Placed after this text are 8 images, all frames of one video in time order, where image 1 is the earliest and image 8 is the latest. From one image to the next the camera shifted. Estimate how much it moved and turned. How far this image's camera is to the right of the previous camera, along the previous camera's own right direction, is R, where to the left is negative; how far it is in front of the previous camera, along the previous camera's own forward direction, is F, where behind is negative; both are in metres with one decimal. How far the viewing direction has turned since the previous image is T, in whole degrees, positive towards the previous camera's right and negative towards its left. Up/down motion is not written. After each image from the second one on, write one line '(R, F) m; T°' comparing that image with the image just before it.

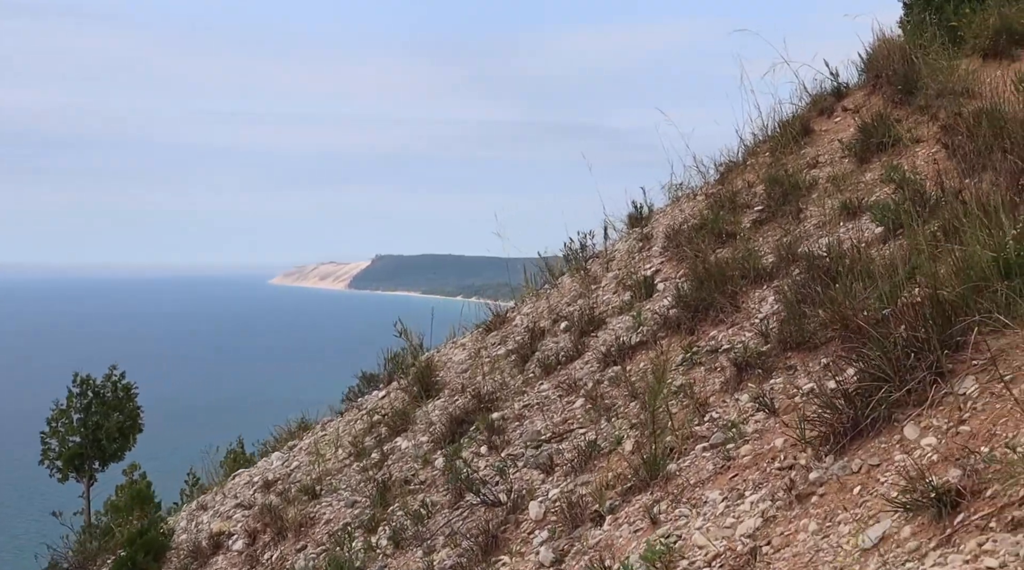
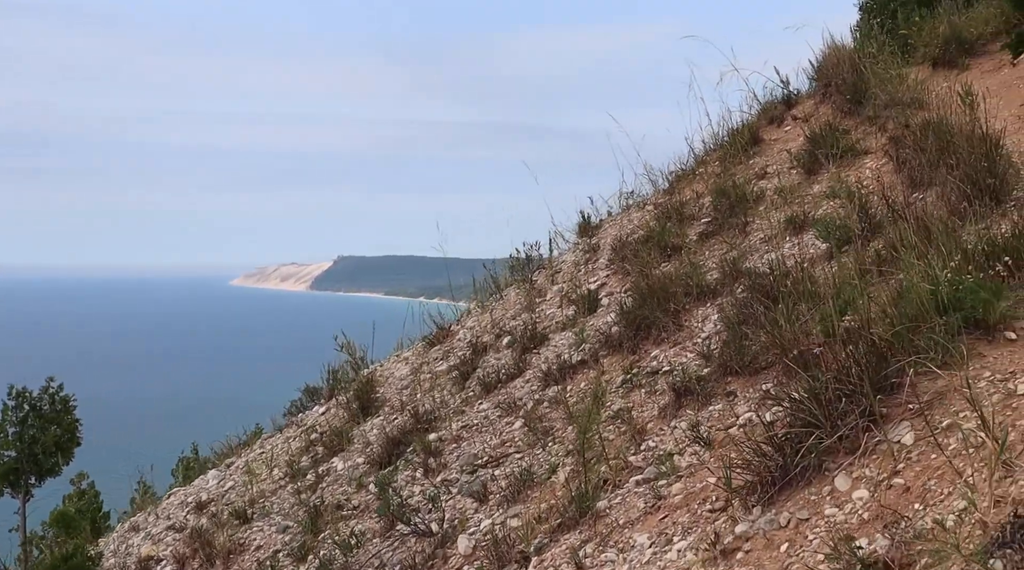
(+0.2, +0.3) m; +2°
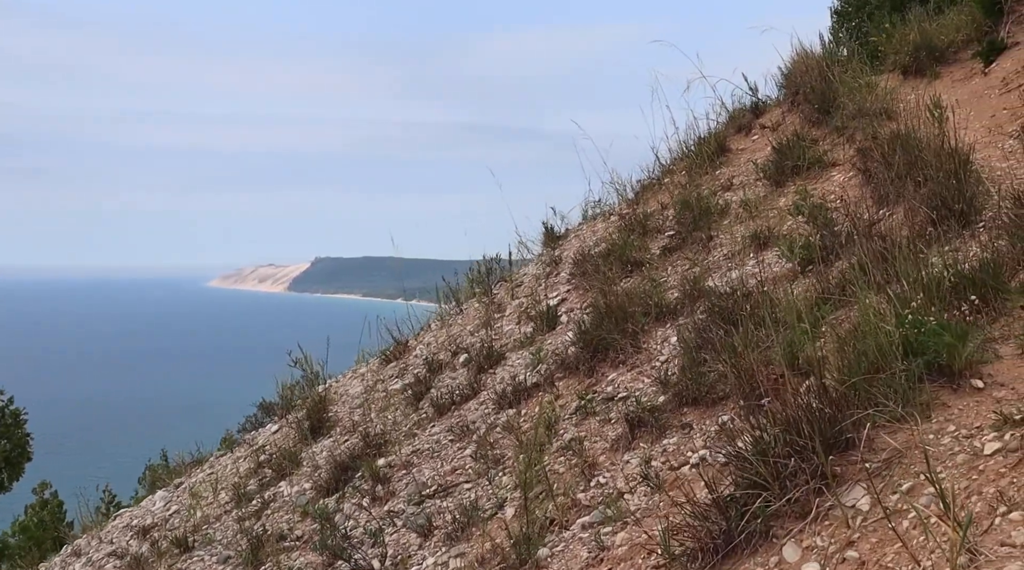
(+0.2, +0.4) m; +1°
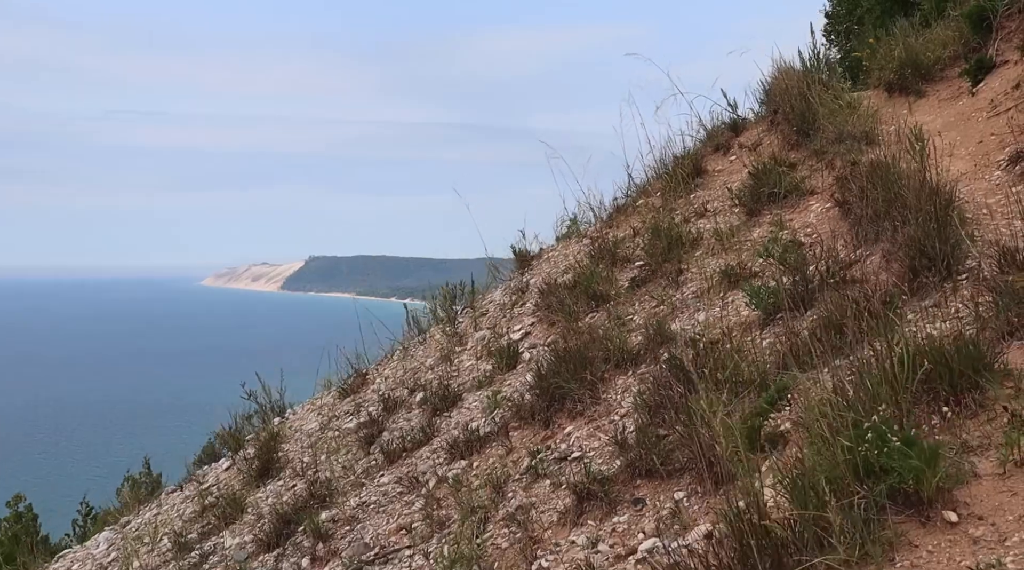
(+0.3, +0.5) m; 0°
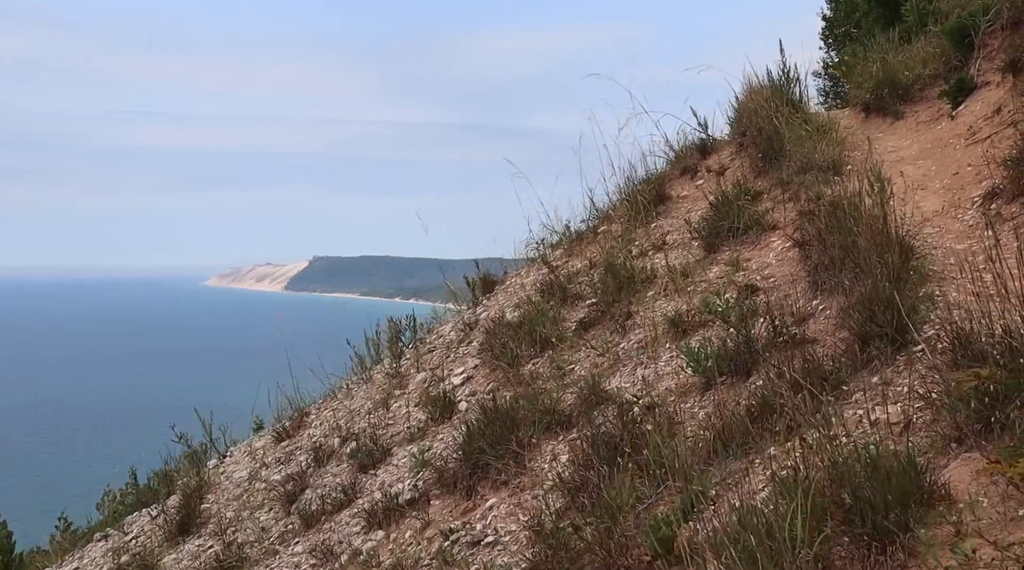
(+0.5, +0.7) m; 0°
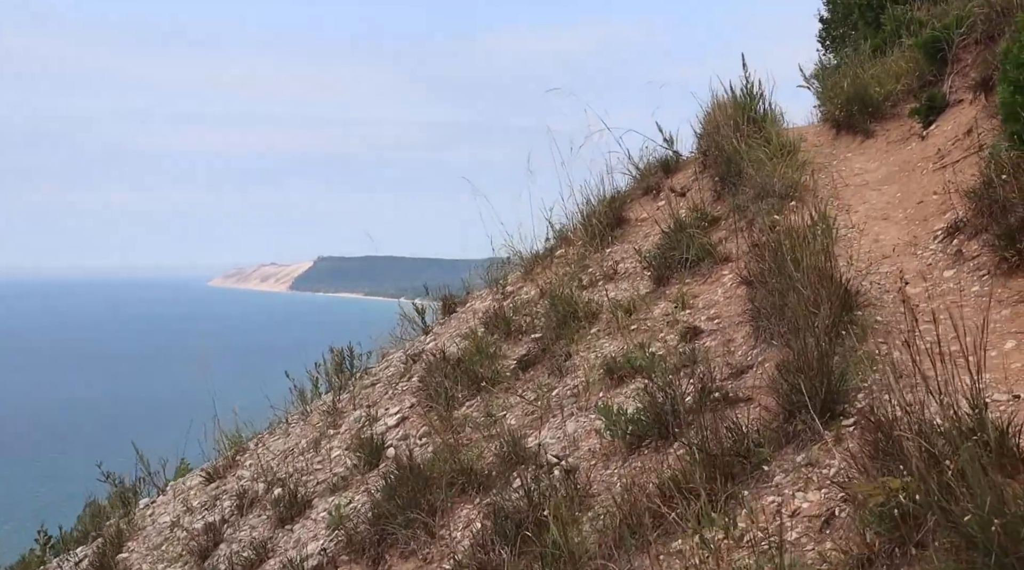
(+0.5, +0.5) m; 0°
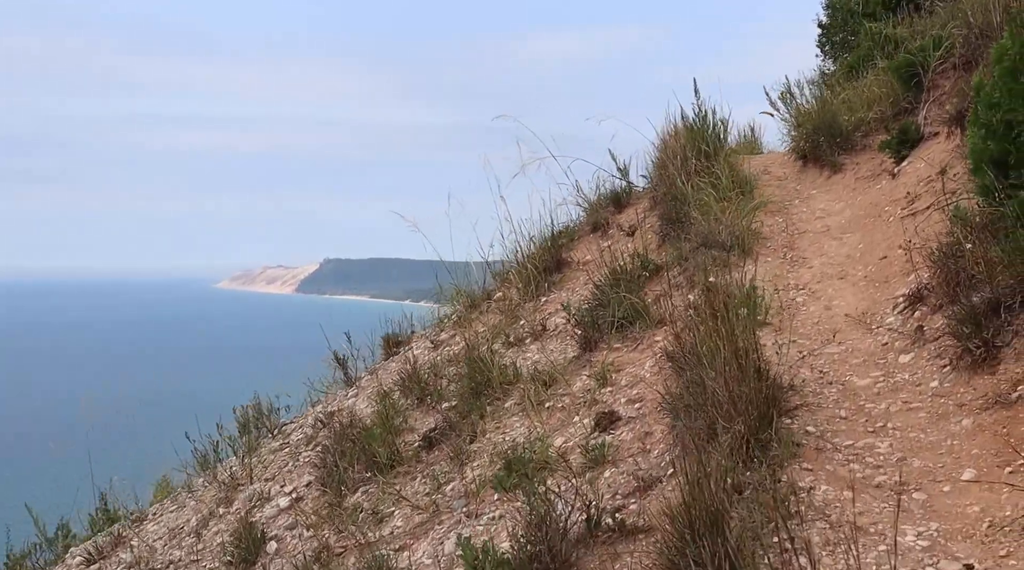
(+0.7, +1.0) m; 0°
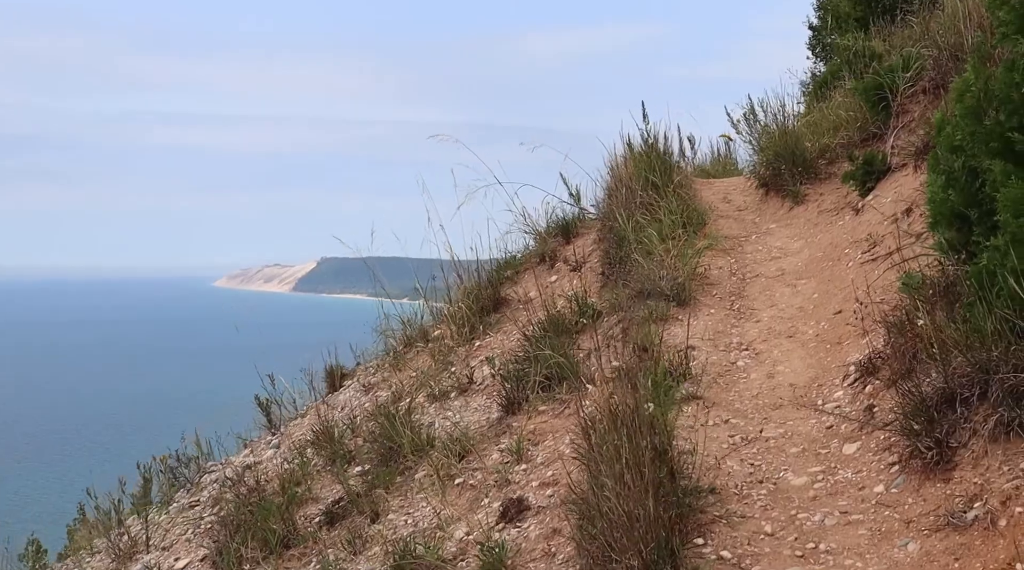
(+0.5, +0.7) m; 0°
